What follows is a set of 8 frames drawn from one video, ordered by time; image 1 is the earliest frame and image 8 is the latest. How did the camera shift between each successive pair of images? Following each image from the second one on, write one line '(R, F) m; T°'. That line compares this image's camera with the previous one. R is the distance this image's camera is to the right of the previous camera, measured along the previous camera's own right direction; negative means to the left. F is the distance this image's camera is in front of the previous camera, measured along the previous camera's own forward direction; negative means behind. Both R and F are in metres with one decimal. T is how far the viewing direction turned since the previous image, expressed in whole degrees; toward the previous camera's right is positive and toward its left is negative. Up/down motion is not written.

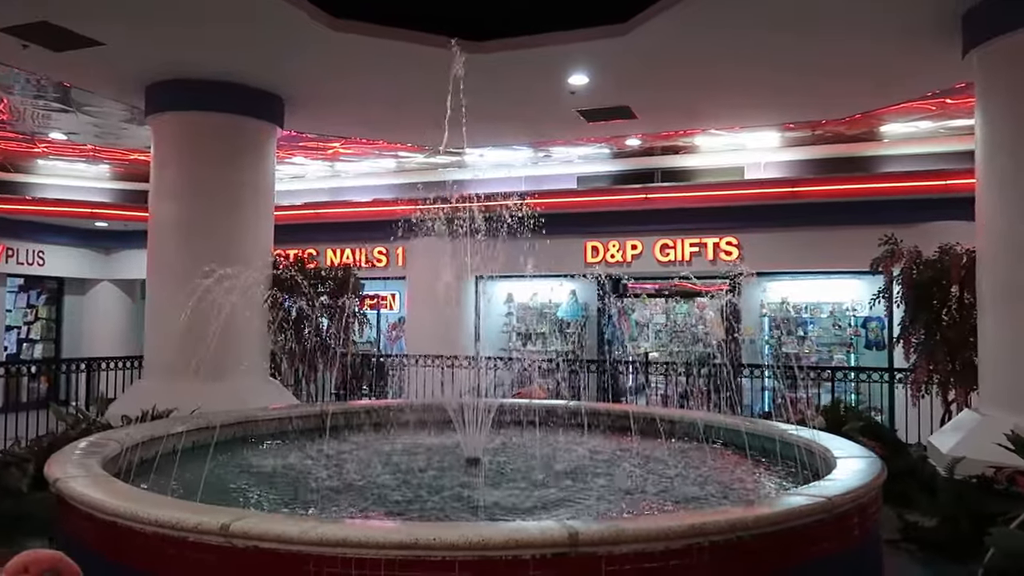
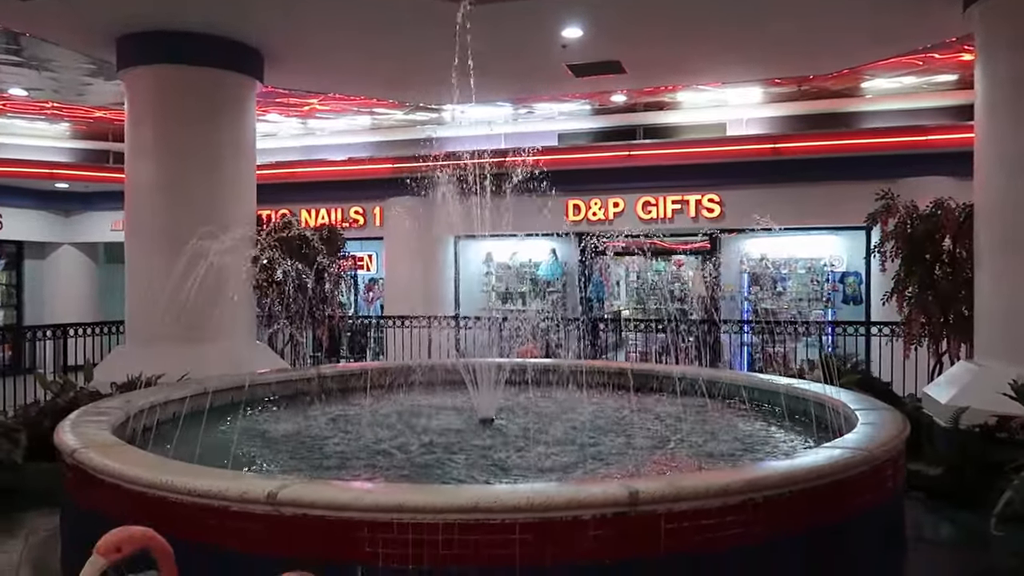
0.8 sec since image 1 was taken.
(-0.3, +0.1) m; +3°
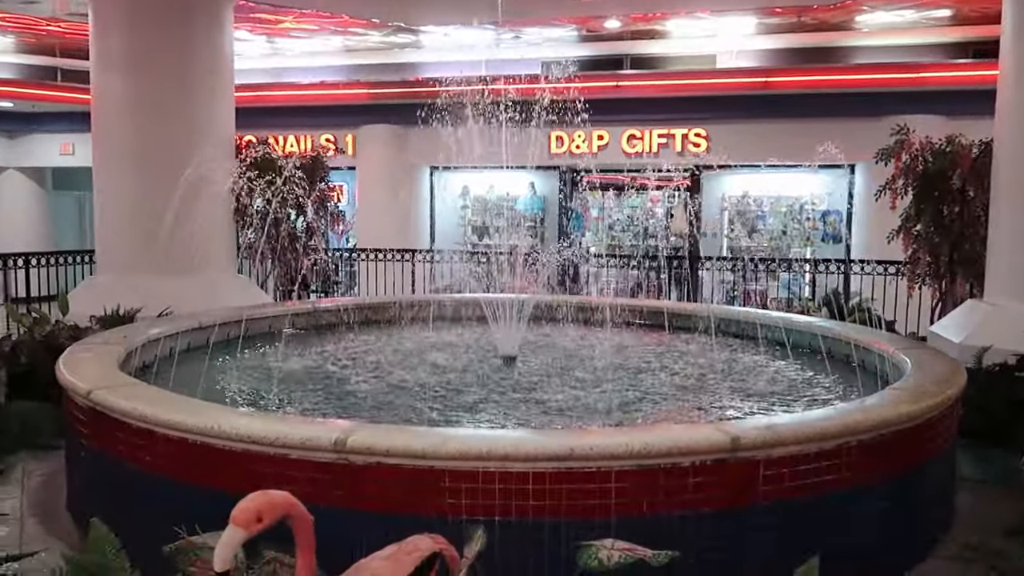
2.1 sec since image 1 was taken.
(-0.5, +0.3) m; +4°
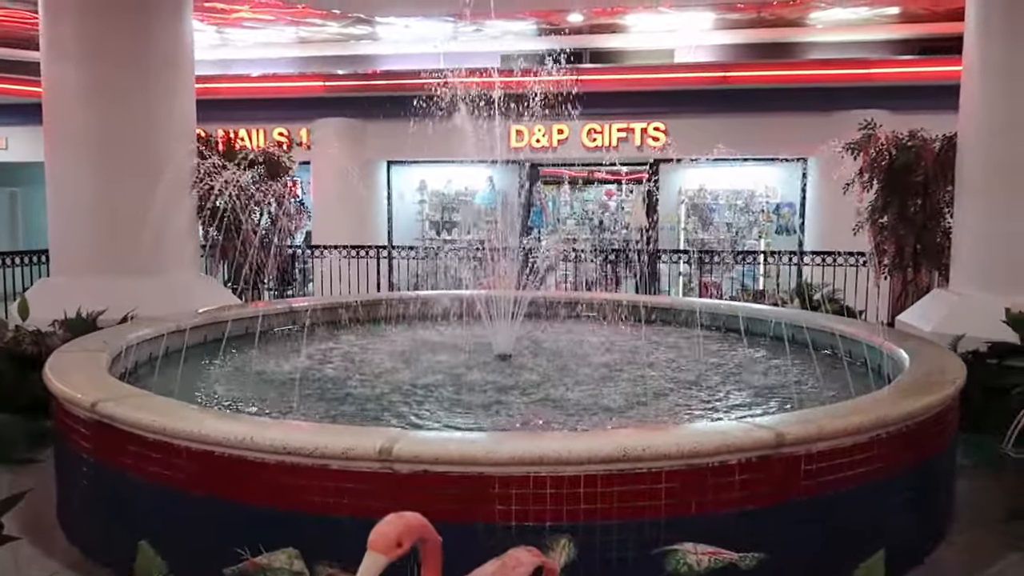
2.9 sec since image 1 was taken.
(-0.3, +0.1) m; +4°
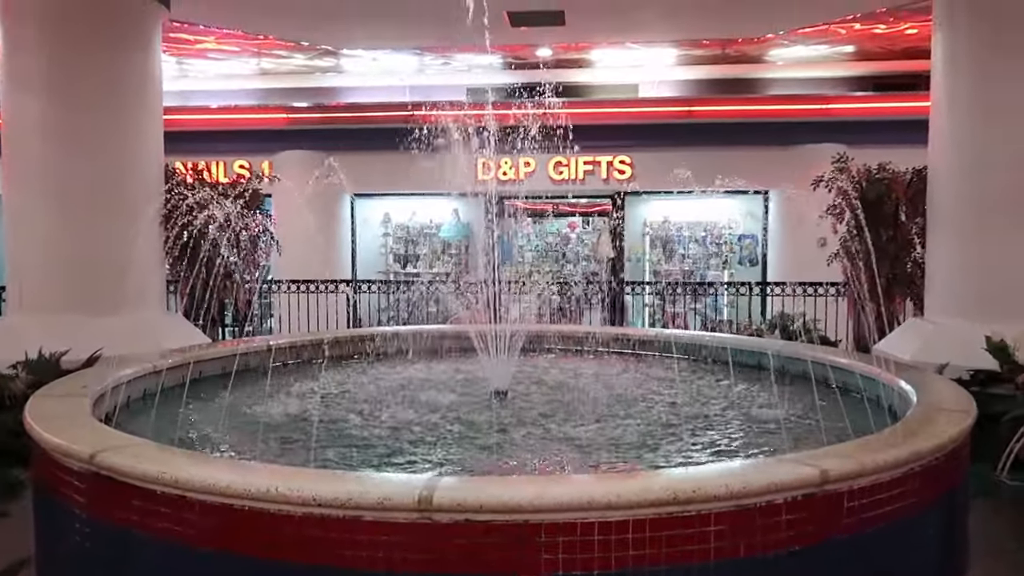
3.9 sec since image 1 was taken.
(-0.3, +0.1) m; +4°
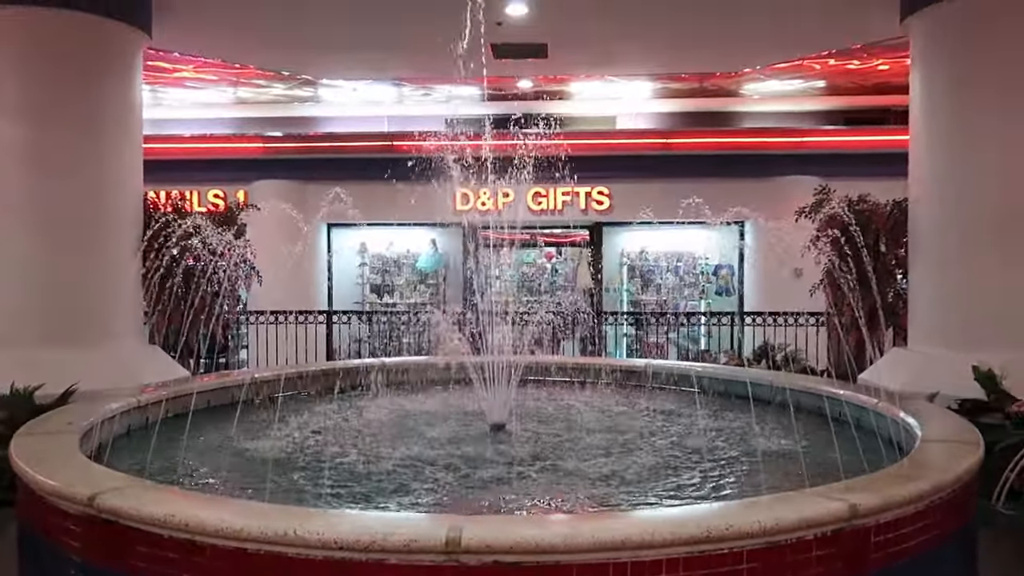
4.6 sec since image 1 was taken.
(-0.2, +0.1) m; +2°
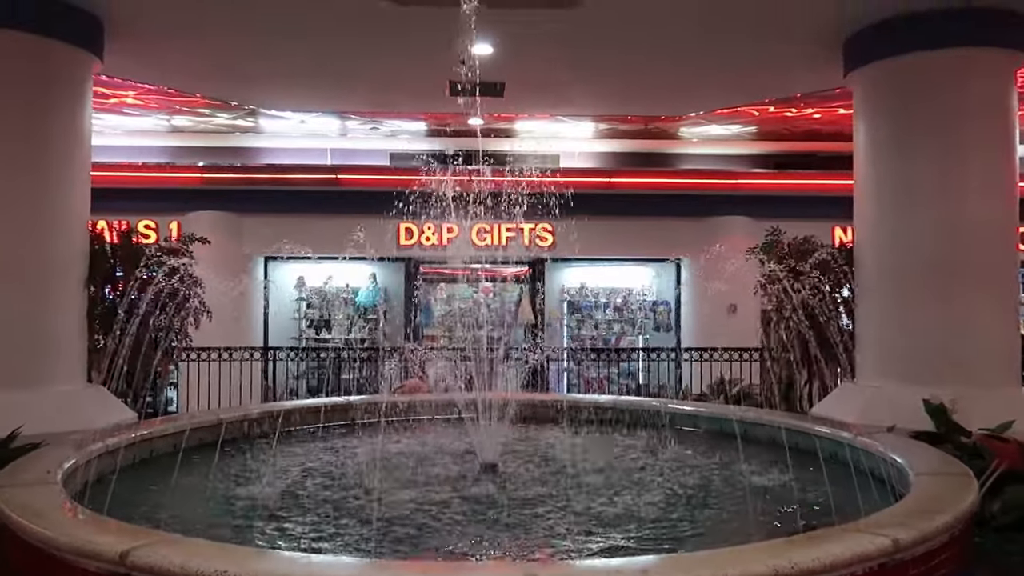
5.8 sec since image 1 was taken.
(-0.5, 0.0) m; +6°
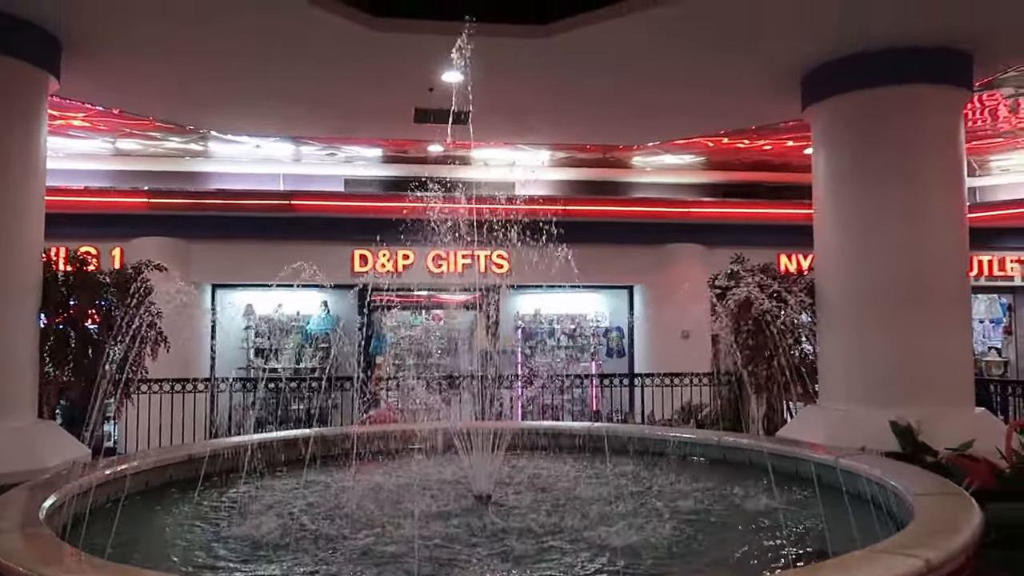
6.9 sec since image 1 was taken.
(-0.3, 0.0) m; +5°
